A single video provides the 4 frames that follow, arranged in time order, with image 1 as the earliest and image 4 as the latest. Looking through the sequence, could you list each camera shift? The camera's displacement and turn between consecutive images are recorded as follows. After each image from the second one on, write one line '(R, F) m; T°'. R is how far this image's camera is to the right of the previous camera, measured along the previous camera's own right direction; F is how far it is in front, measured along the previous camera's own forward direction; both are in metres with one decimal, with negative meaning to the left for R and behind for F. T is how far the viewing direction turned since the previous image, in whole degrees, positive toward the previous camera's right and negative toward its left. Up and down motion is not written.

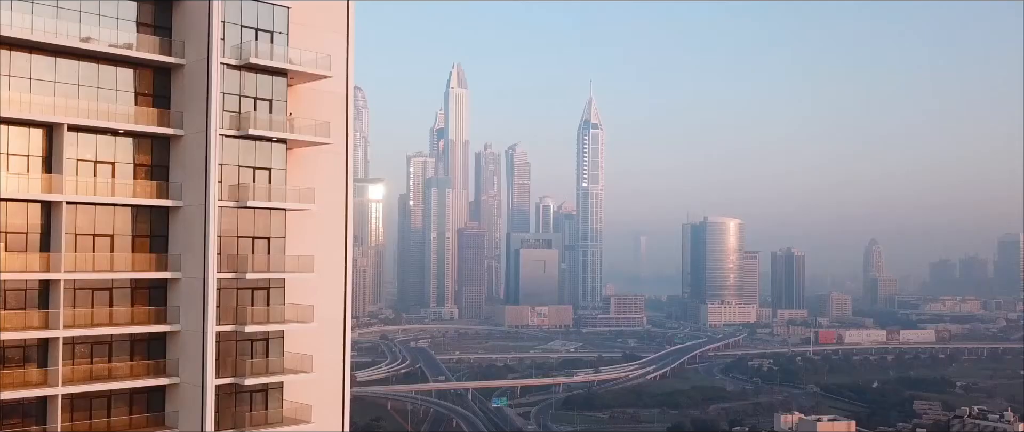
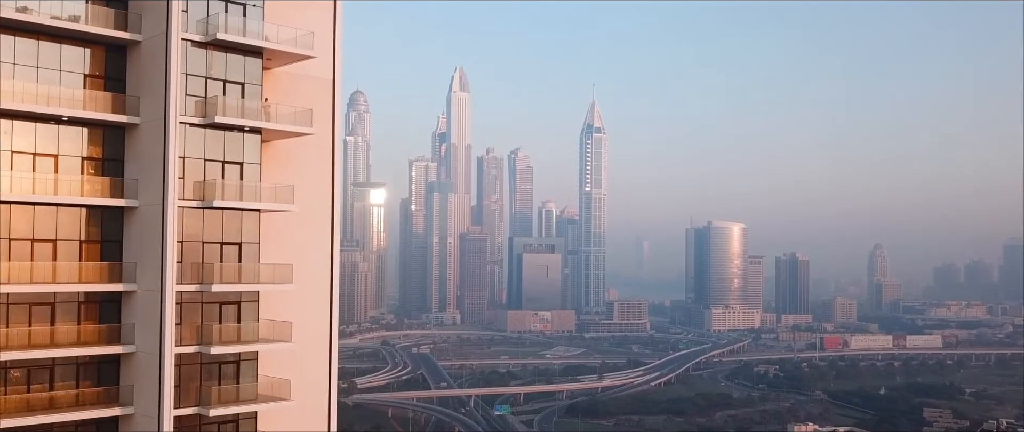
(-0.1, +0.8) m; 0°
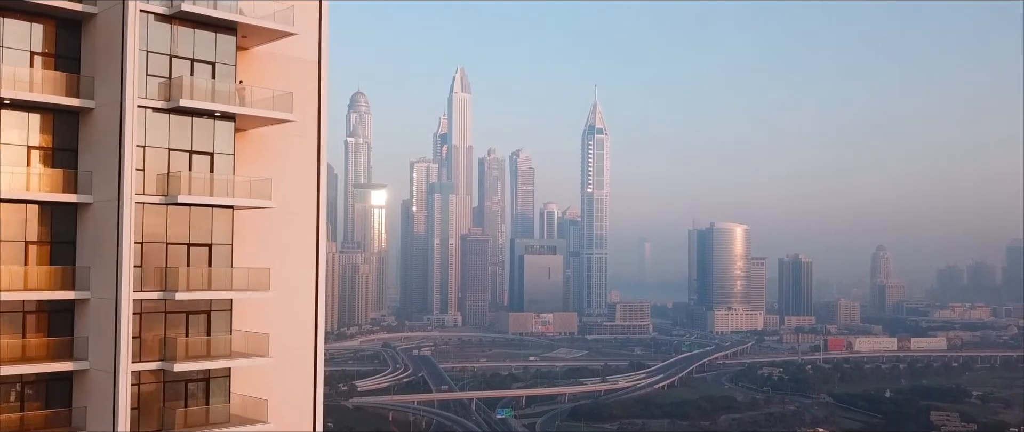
(0.0, +0.6) m; 0°
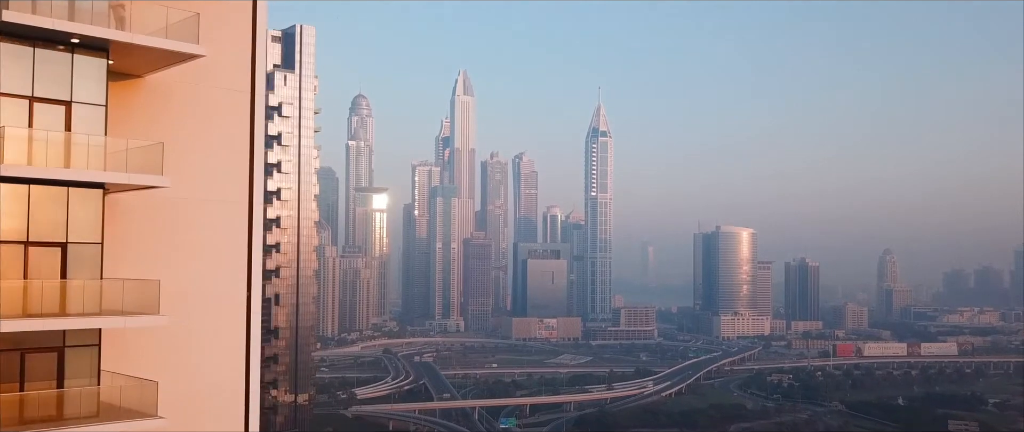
(-0.1, +1.6) m; 0°
